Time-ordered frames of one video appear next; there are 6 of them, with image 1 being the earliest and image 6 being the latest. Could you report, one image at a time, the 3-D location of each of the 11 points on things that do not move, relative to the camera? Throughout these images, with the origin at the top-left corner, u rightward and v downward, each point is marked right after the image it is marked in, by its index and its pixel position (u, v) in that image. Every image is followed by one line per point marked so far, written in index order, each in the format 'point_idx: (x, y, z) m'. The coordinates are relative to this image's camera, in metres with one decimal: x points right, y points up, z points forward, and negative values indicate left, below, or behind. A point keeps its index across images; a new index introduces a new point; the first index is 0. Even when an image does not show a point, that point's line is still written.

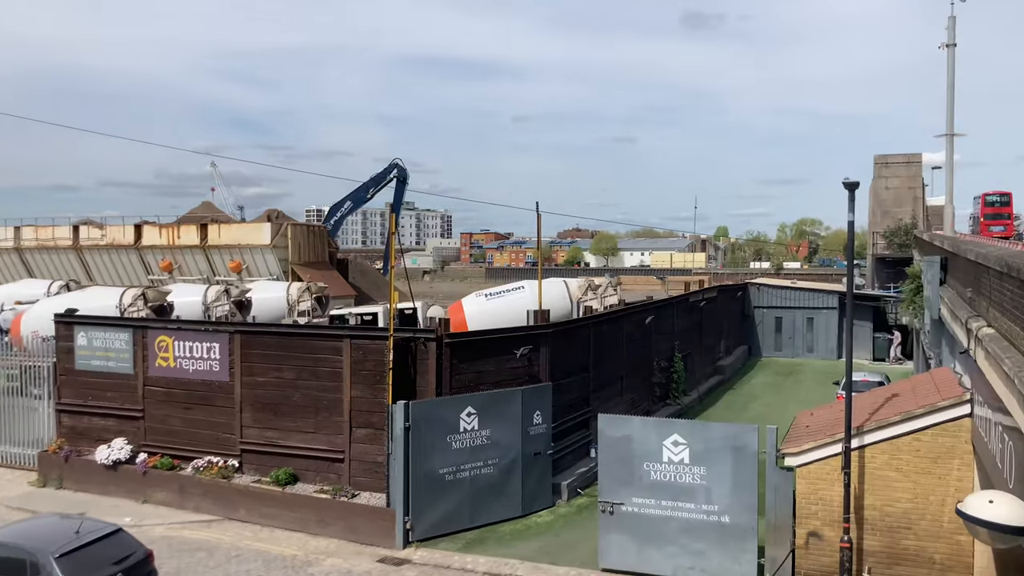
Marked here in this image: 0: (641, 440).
0: (+1.8, -2.1, +12.6) m
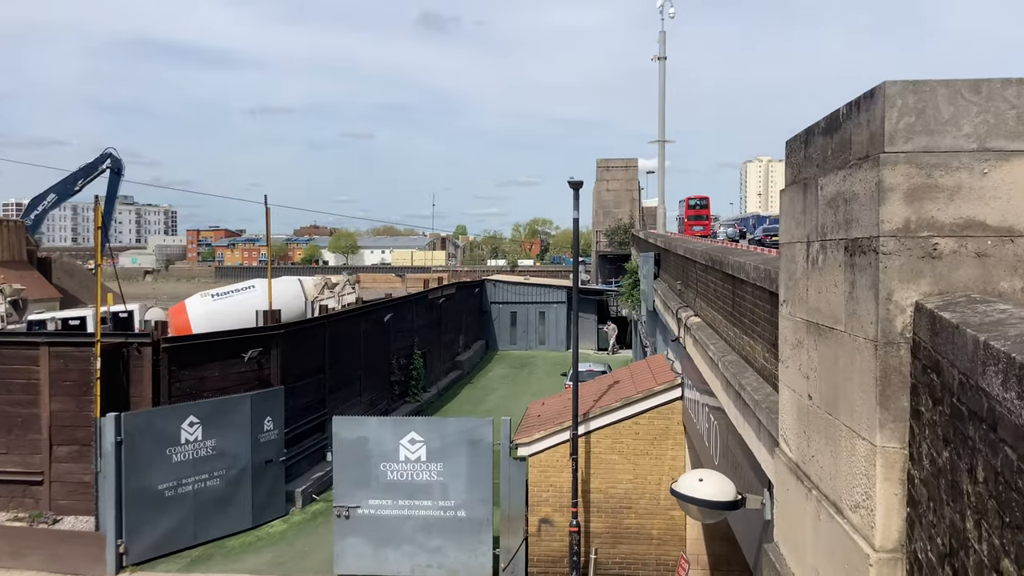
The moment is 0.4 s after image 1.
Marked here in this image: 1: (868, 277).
0: (-1.9, -2.1, +12.4) m
1: (+1.2, 0.0, +3.0) m
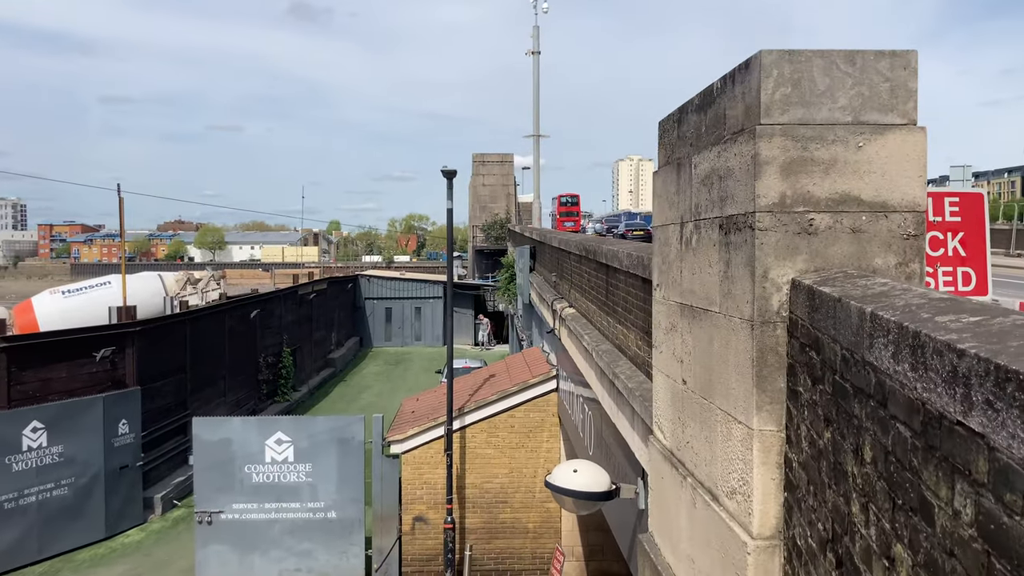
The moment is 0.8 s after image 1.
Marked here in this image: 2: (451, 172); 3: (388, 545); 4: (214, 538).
0: (-3.5, -2.0, +11.8) m
1: (+0.7, +0.1, +2.9) m
2: (-0.7, +1.4, +10.7) m
3: (-1.6, -3.4, +11.8) m
4: (-3.9, -3.2, +11.7) m
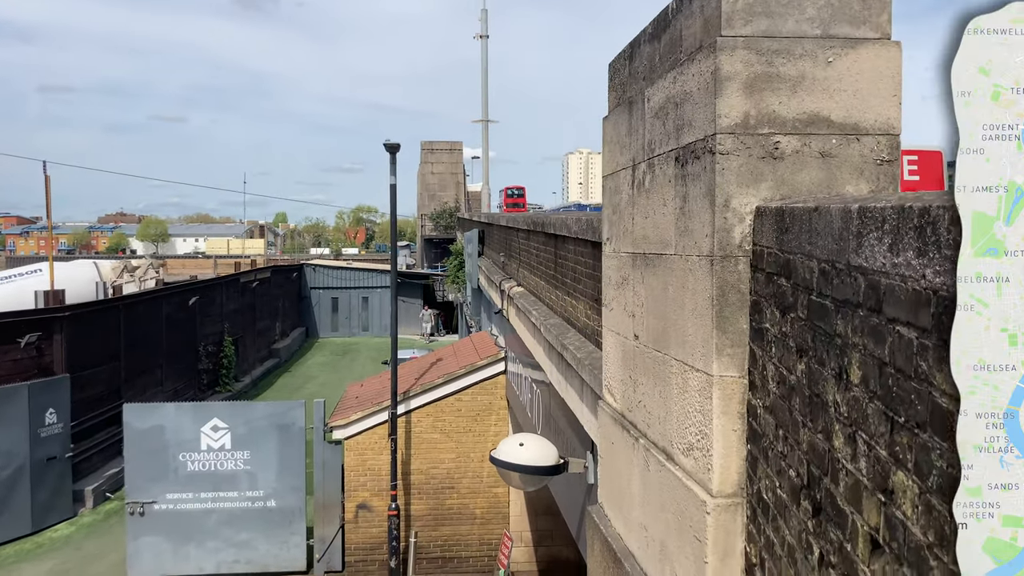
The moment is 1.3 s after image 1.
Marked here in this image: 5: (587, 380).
0: (-4.2, -1.8, +11.3) m
1: (+0.5, +0.3, +2.6) m
2: (-1.3, +1.6, +10.3) m
3: (-2.3, -3.1, +11.4) m
4: (-4.5, -3.0, +11.2) m
5: (+0.4, -0.5, +5.2) m
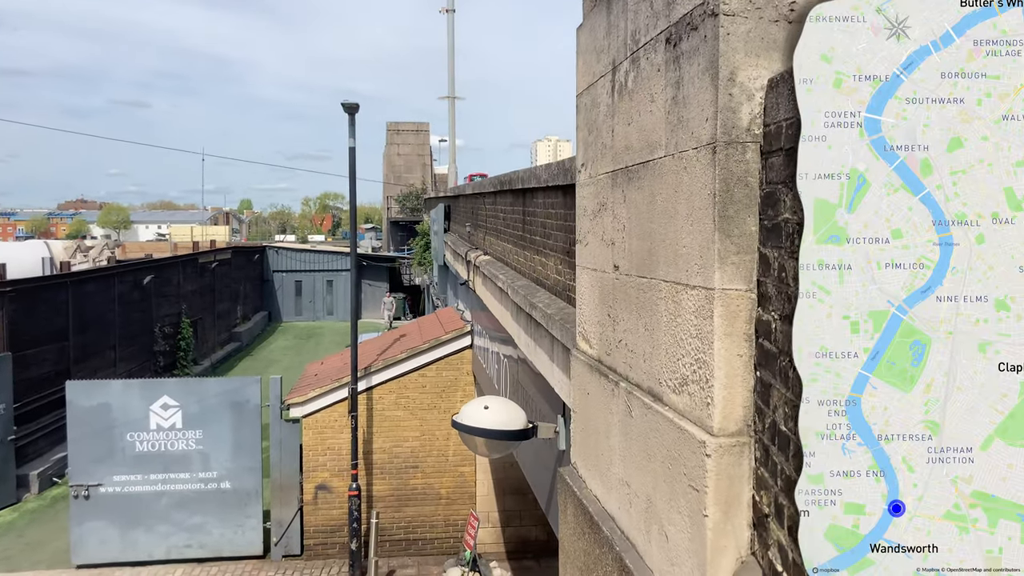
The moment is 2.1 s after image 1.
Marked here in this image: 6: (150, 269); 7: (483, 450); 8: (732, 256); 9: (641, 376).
0: (-4.6, -1.4, +10.7) m
1: (+0.4, +0.5, +2.1) m
2: (-1.7, +2.0, +9.8) m
3: (-2.7, -2.8, +10.9) m
4: (-4.9, -2.7, +10.6) m
5: (+0.2, -0.3, +4.7) m
6: (-7.9, +0.4, +19.7) m
7: (-0.2, -0.9, +4.9) m
8: (+0.5, +0.1, +2.1) m
9: (+0.4, -0.3, +2.6) m
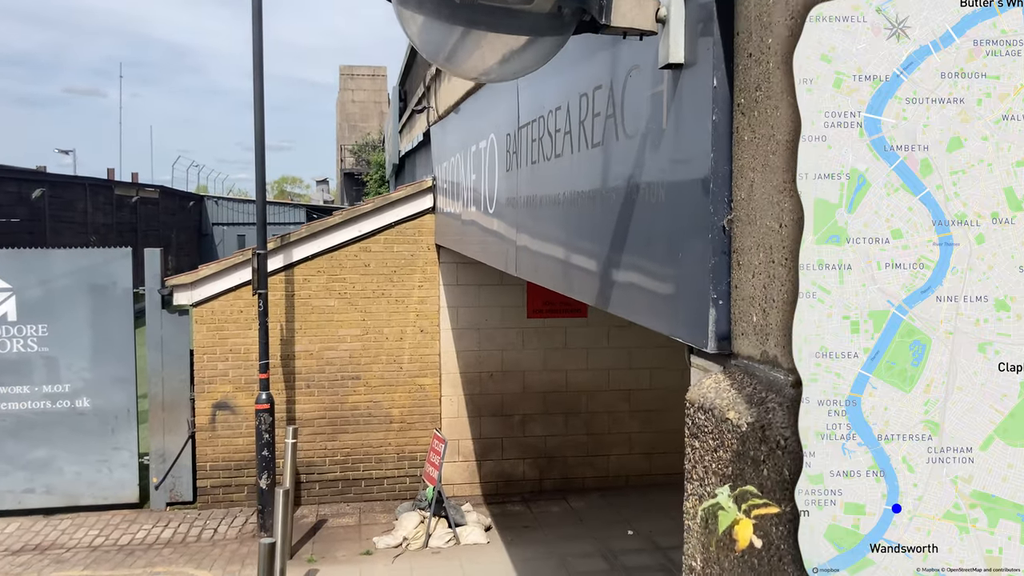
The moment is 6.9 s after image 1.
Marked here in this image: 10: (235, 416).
0: (-4.8, 0.0, +7.3) m
1: (+0.6, +1.9, -1.0) m
2: (-1.8, +3.3, +6.6) m
3: (-2.8, -1.4, +7.6) m
4: (-5.1, -1.2, +7.3) m
5: (+0.3, +1.1, +1.6) m
6: (-8.3, +1.9, +16.2) m
7: (-0.1, +0.5, +1.7) m
8: (+0.7, +1.4, -1.1) m
9: (+0.5, +1.1, -0.5) m
10: (-2.4, -1.1, +7.7) m
